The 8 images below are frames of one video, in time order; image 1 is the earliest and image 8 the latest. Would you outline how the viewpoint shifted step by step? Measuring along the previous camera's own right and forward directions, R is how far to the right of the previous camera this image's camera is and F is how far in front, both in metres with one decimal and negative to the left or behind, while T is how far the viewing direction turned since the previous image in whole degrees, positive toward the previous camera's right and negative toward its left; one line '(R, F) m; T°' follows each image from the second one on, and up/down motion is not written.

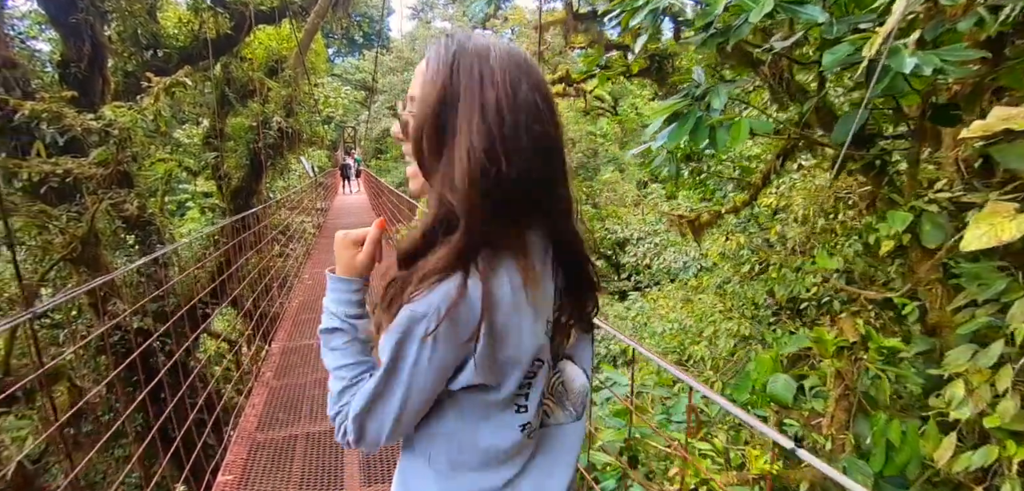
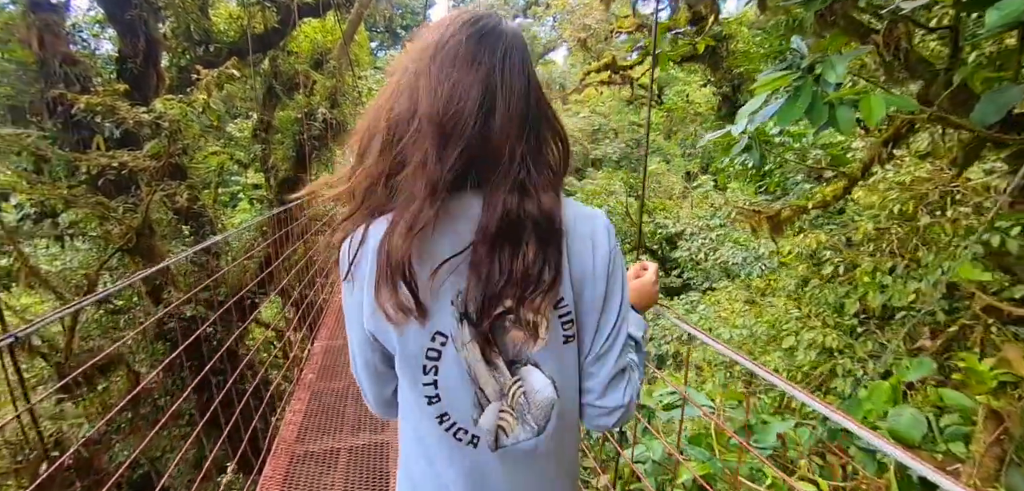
(0.0, +0.1) m; -5°
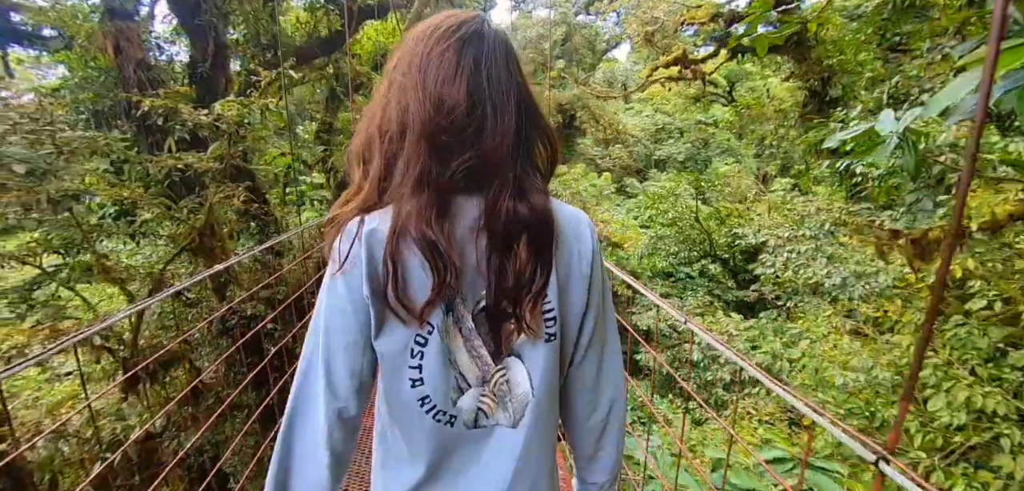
(0.0, +0.2) m; -7°
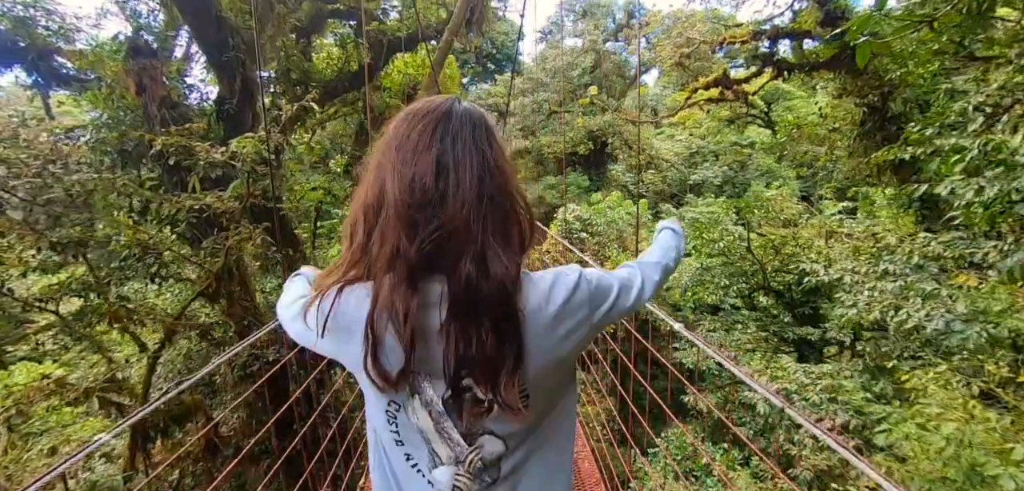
(0.0, +0.2) m; -4°
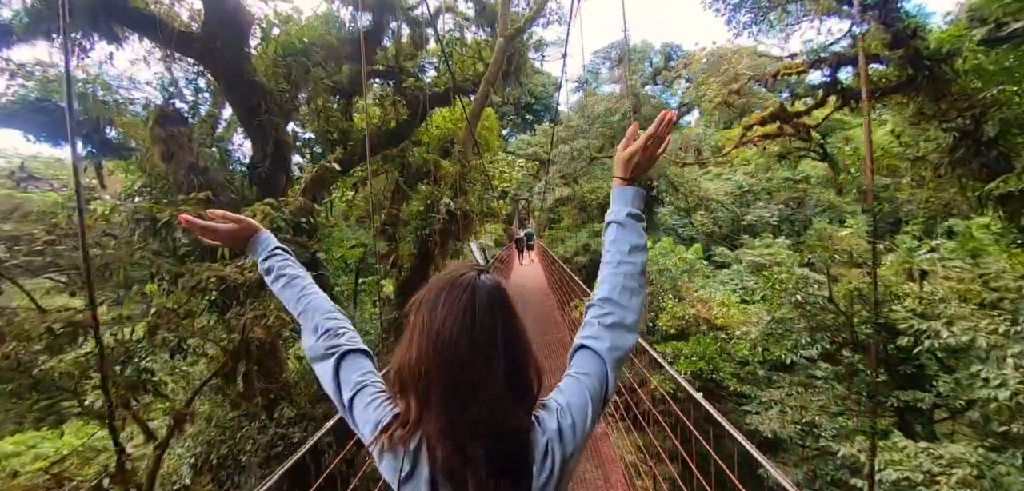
(0.0, +0.3) m; -5°
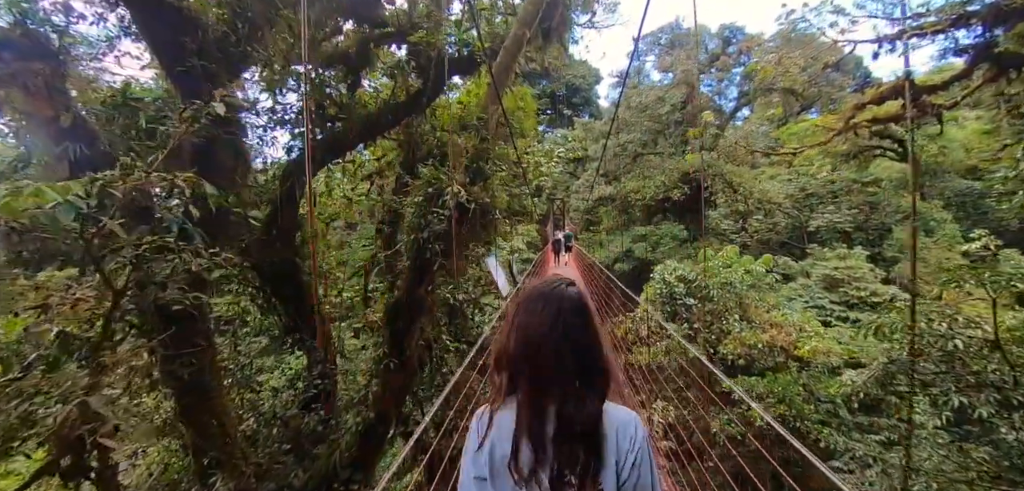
(0.0, +0.9) m; -4°
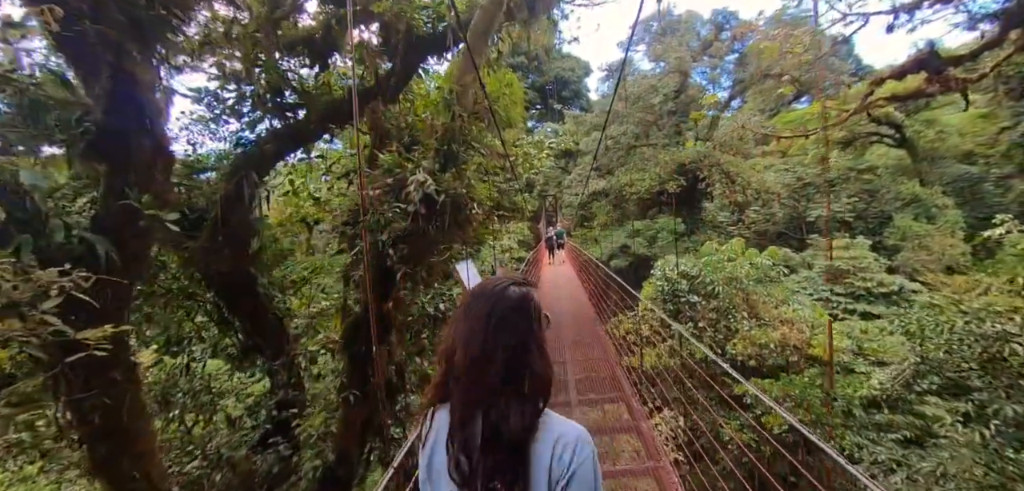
(0.0, +0.4) m; +1°
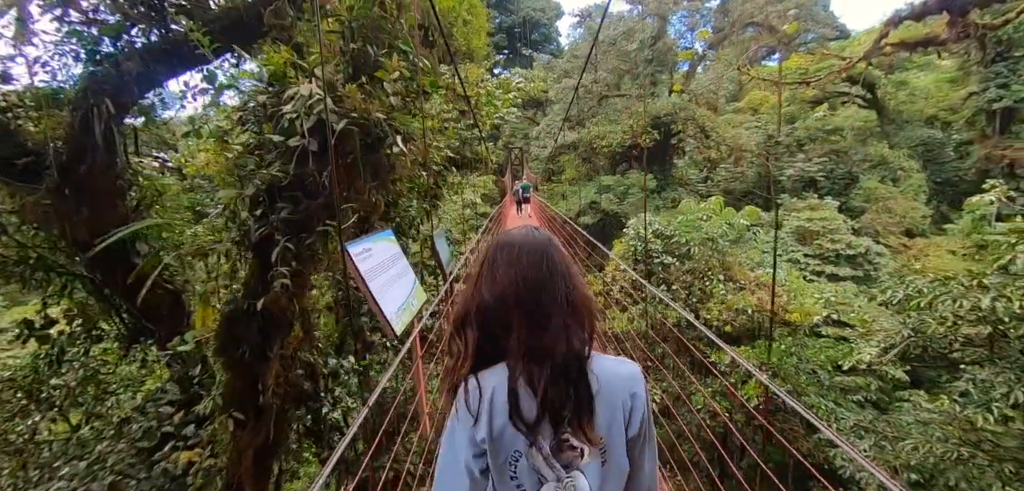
(0.0, +0.5) m; +4°
